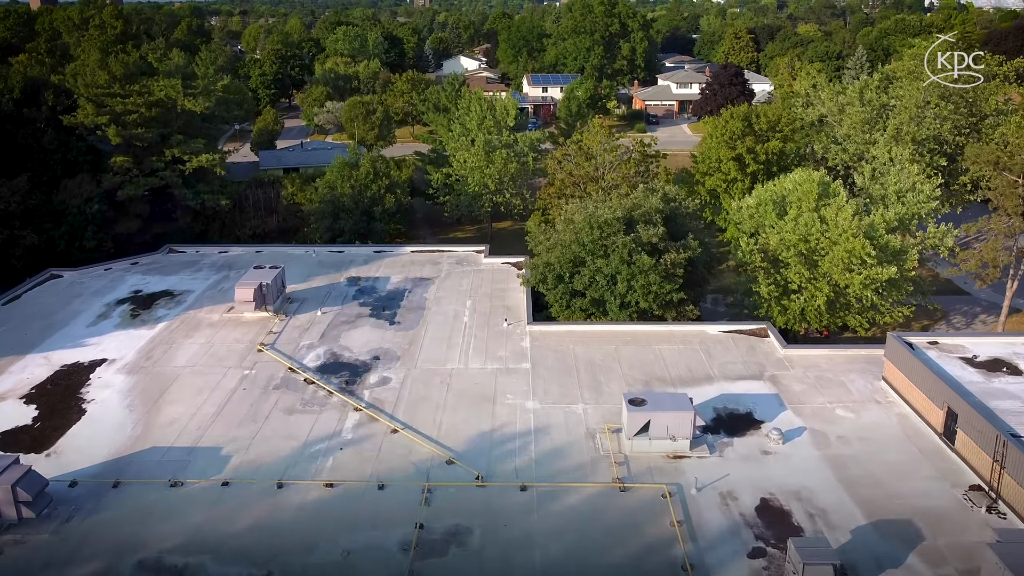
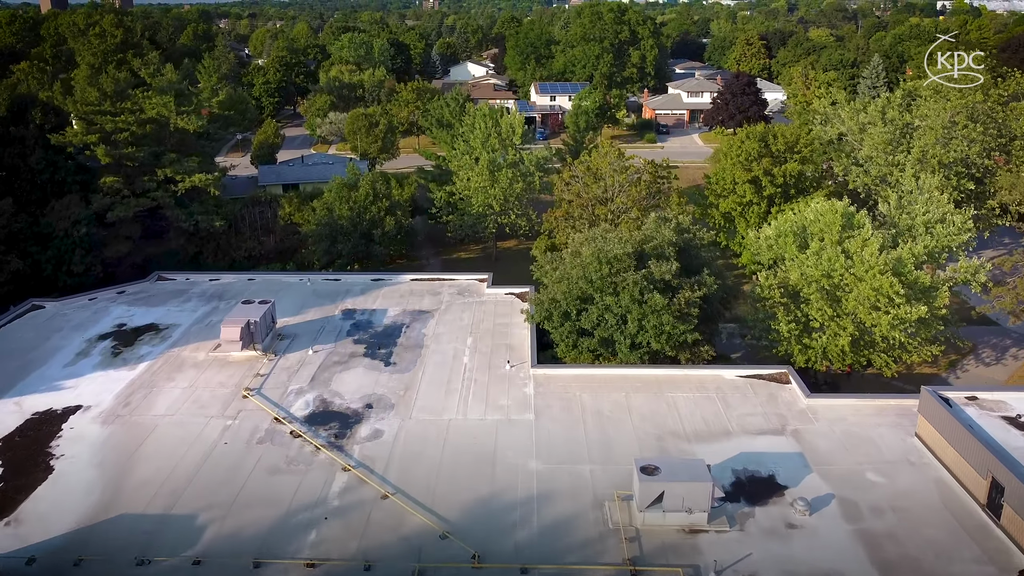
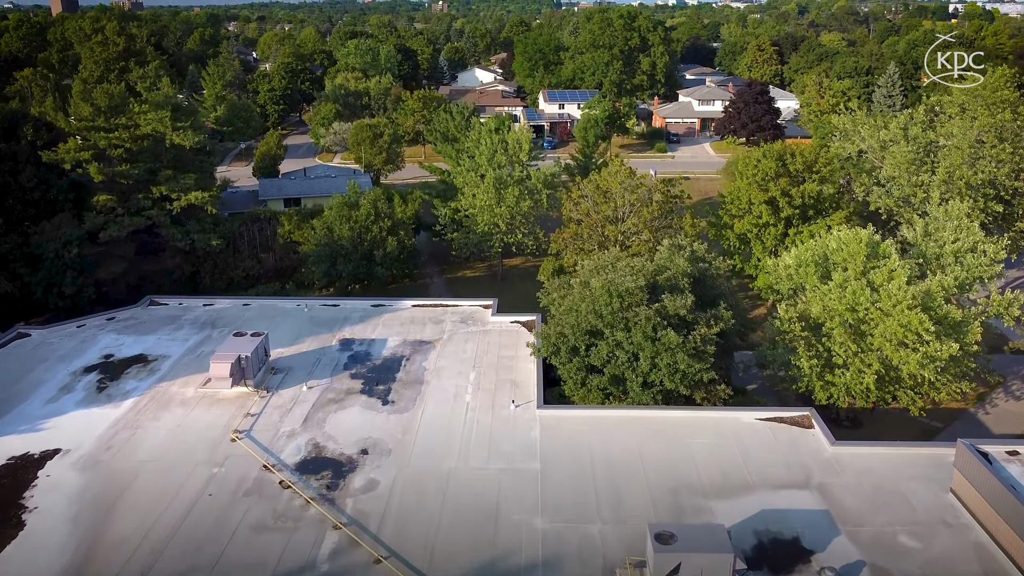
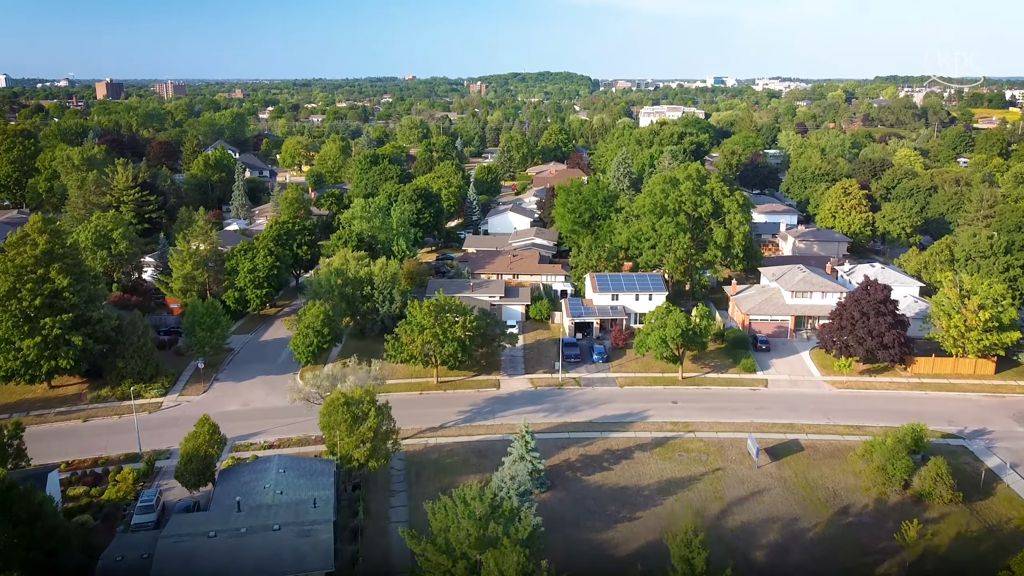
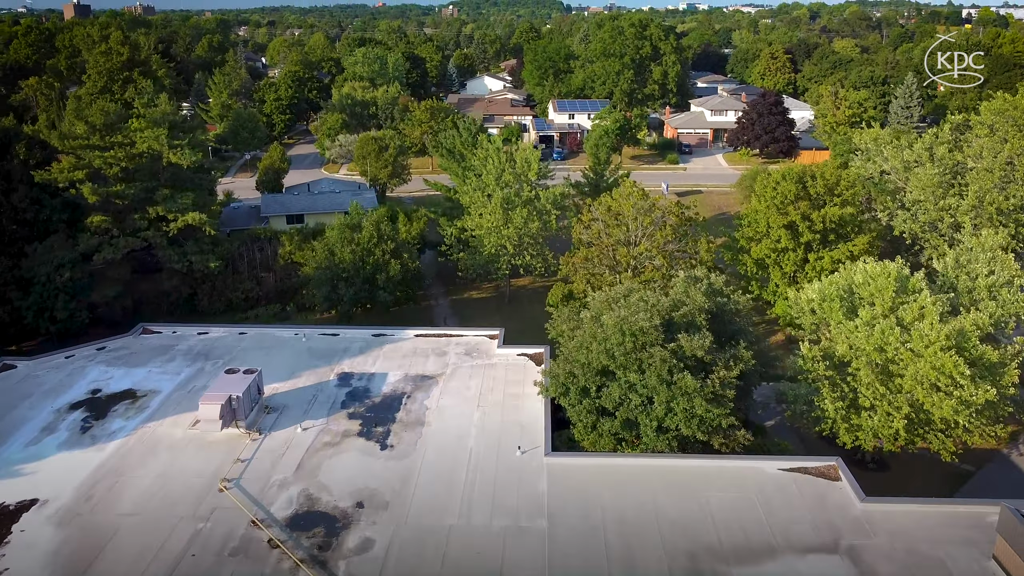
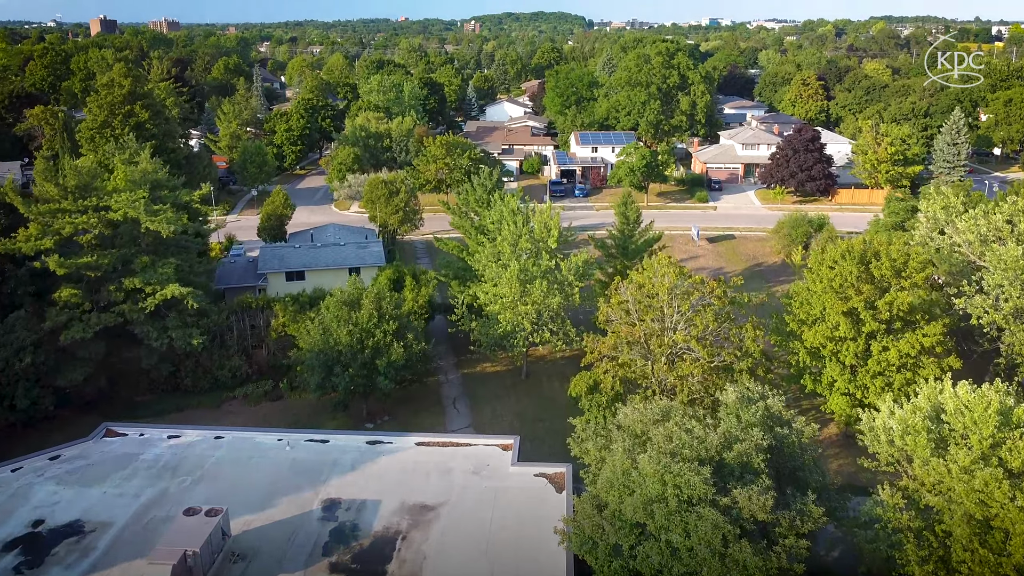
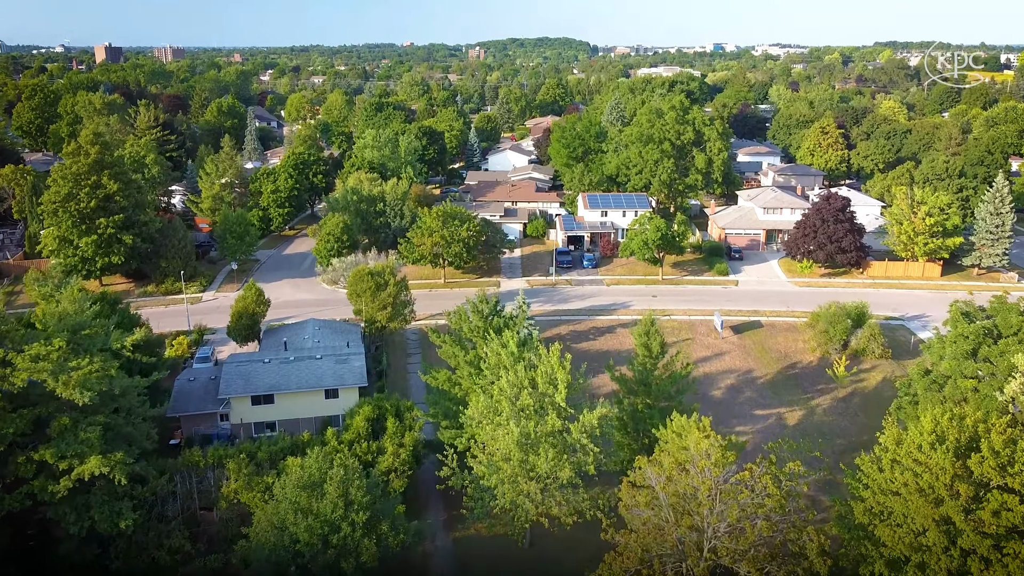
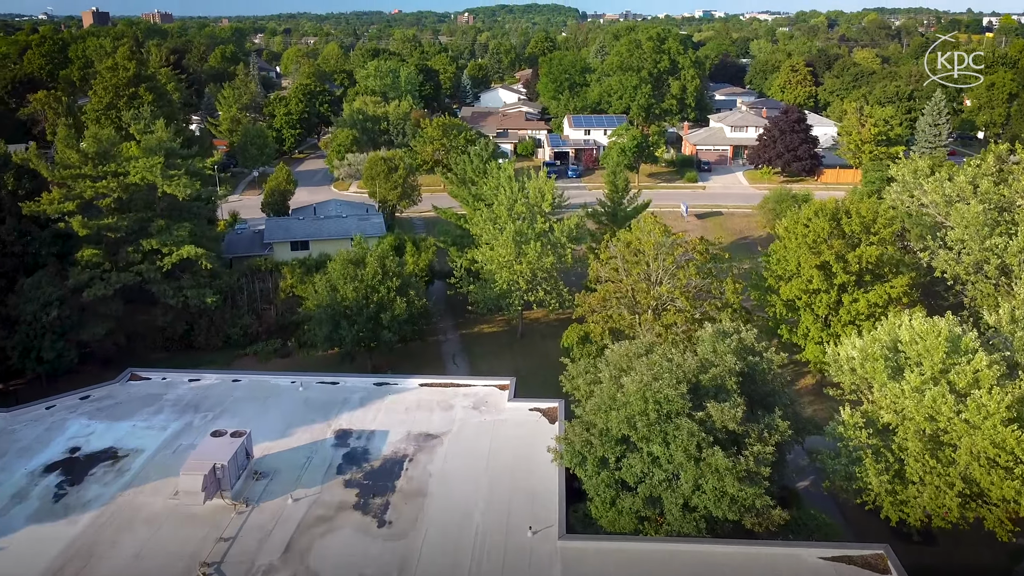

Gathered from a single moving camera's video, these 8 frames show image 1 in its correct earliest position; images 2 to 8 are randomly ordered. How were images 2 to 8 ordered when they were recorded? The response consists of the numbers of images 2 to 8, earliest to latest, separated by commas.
2, 3, 5, 8, 6, 7, 4
